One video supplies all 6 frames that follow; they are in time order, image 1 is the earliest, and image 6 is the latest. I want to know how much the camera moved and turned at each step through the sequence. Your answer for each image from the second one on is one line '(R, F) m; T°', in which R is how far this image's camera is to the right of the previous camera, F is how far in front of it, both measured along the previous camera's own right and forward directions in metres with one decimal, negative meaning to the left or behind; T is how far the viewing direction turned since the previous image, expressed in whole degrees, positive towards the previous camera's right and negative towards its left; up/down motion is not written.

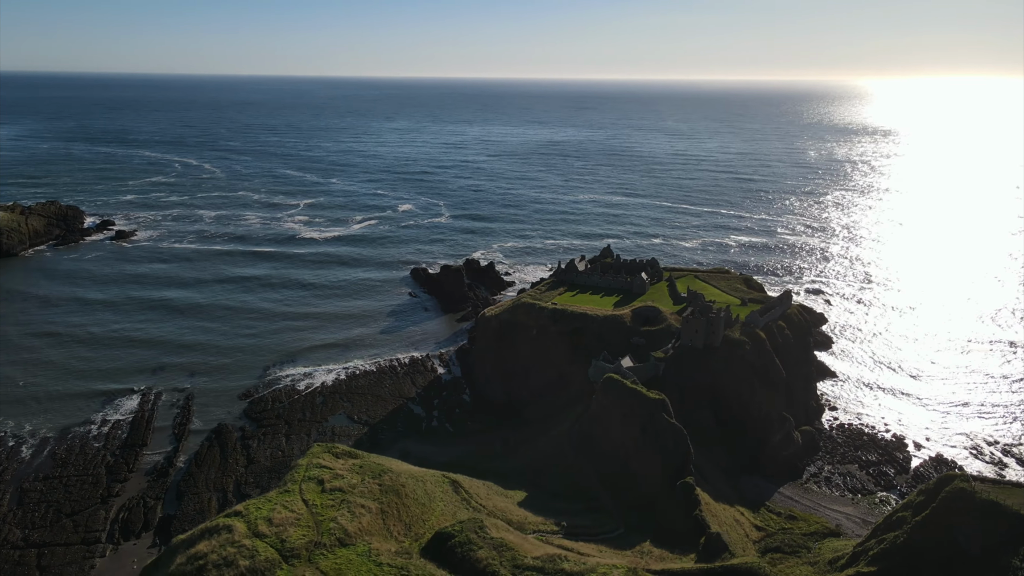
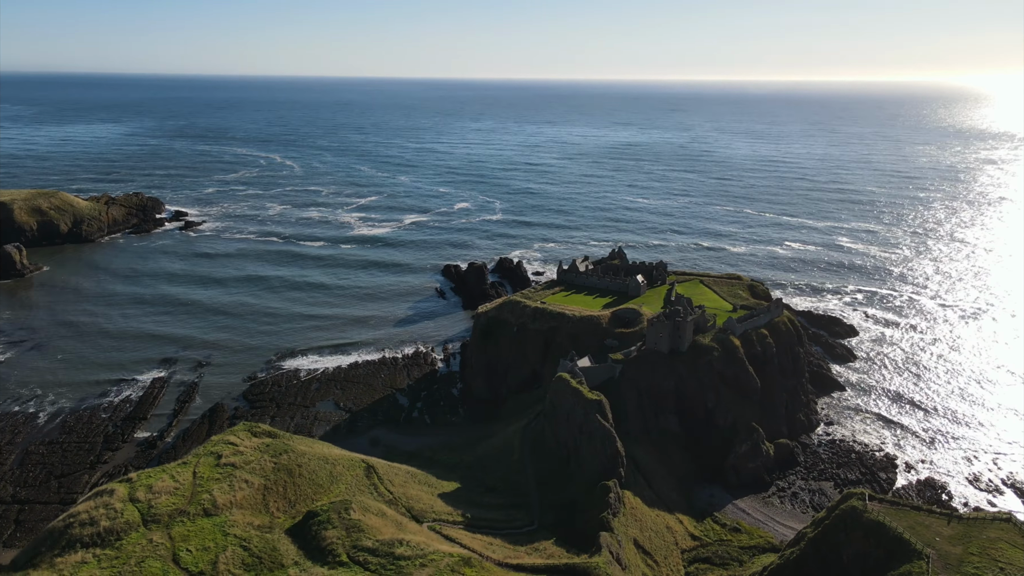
(+7.8, -0.1) m; -7°
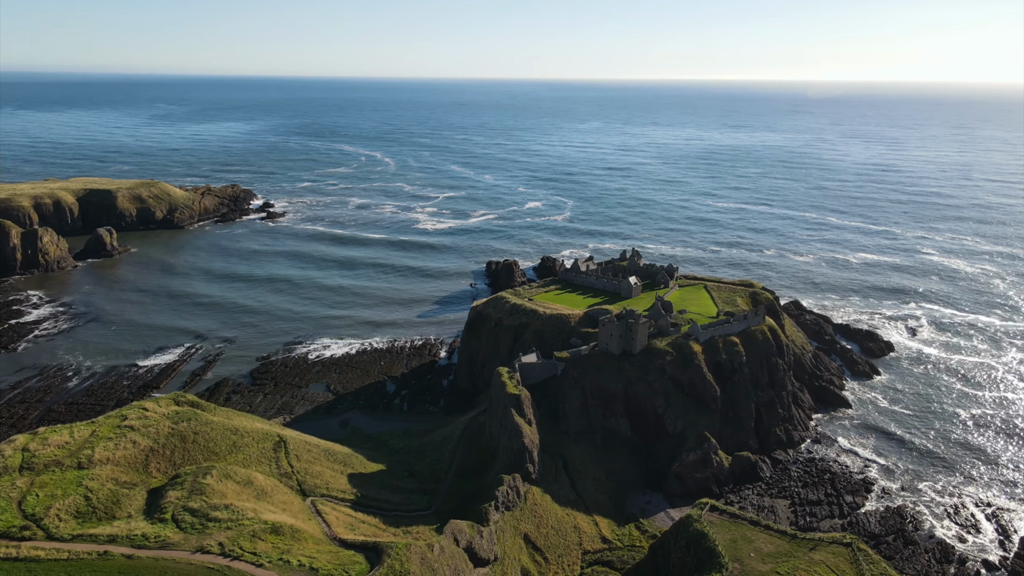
(+10.1, +0.1) m; -9°
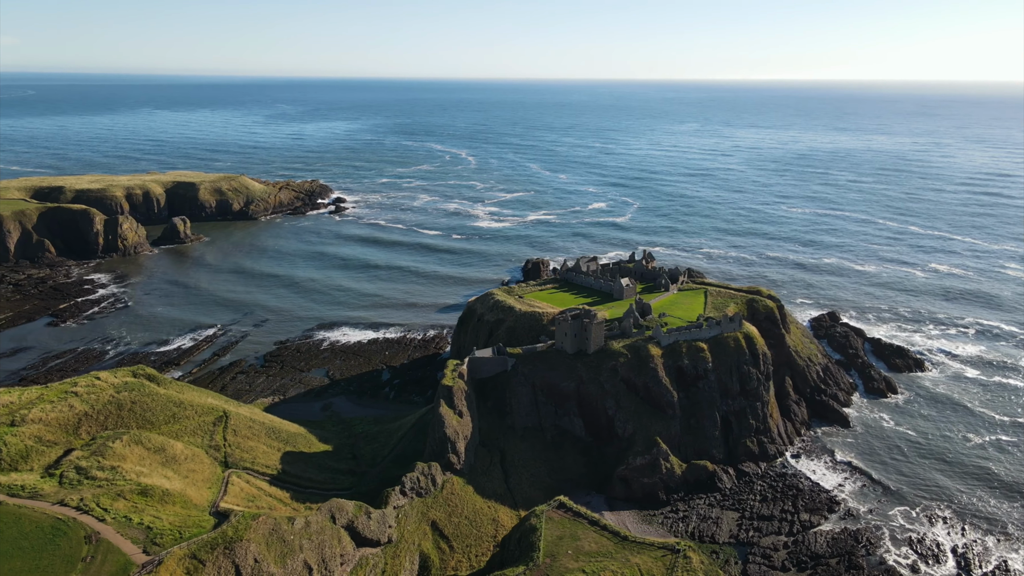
(+8.9, 0.0) m; -8°
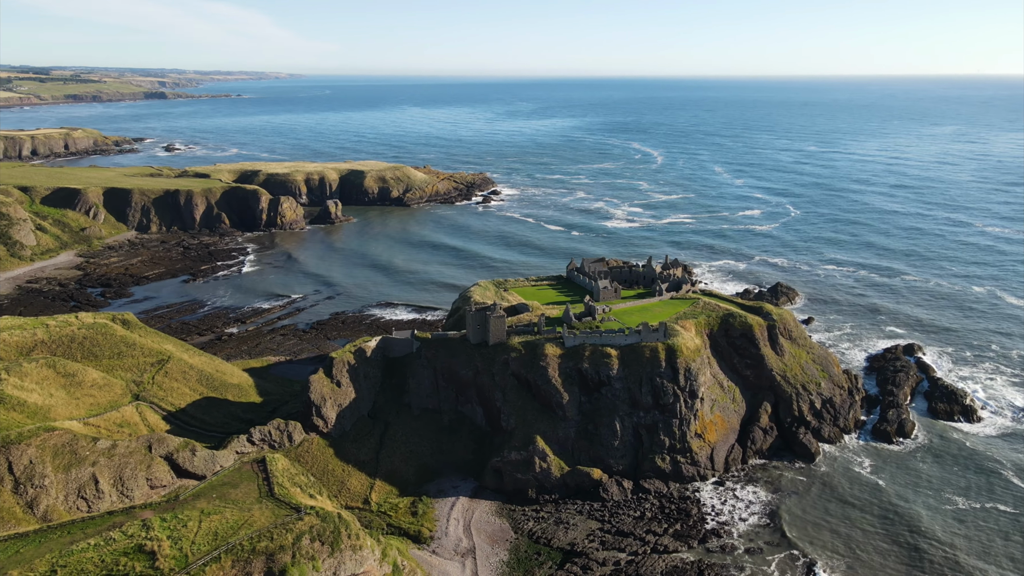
(+20.1, +1.6) m; -18°
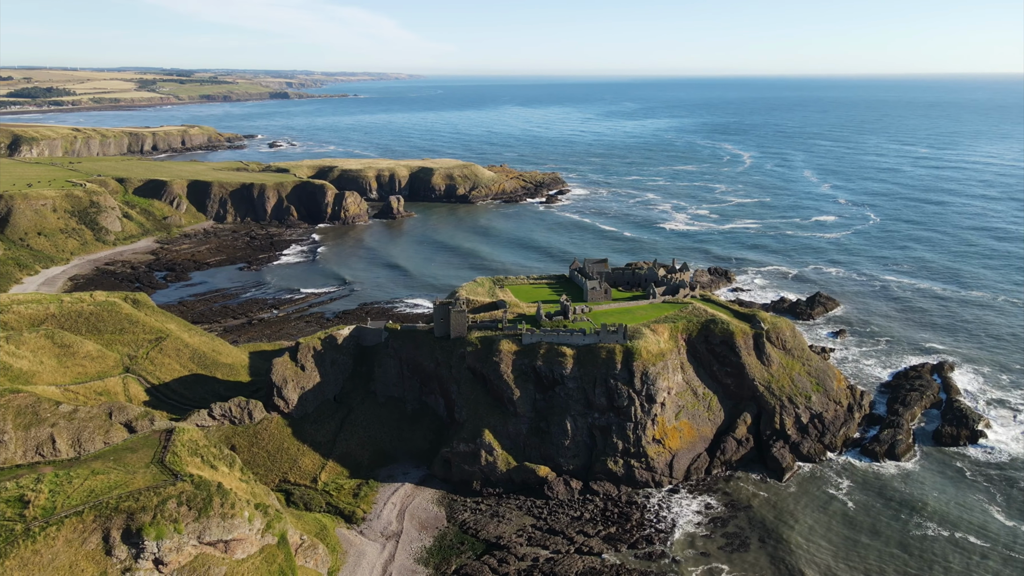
(+9.0, 0.0) m; -8°
